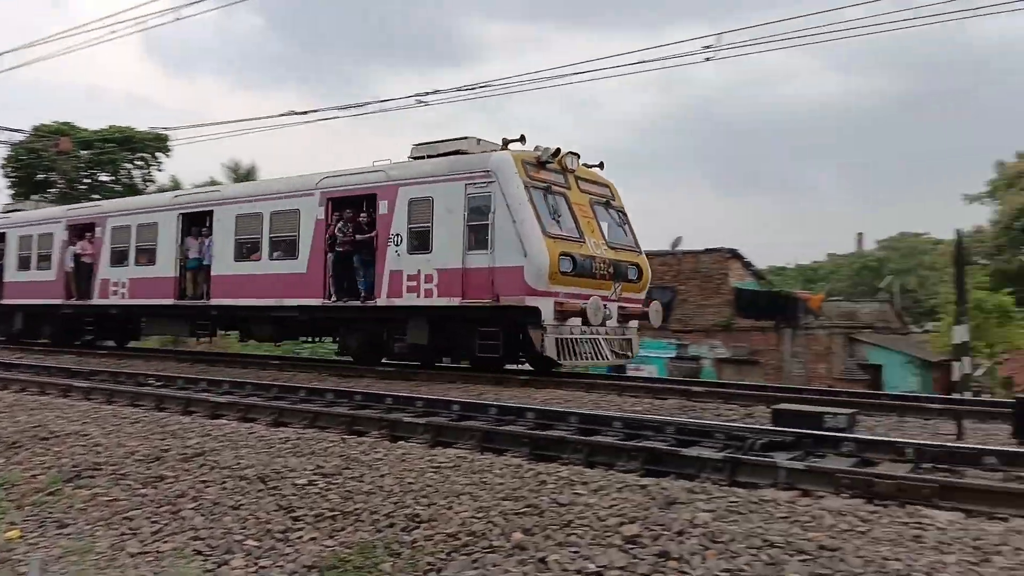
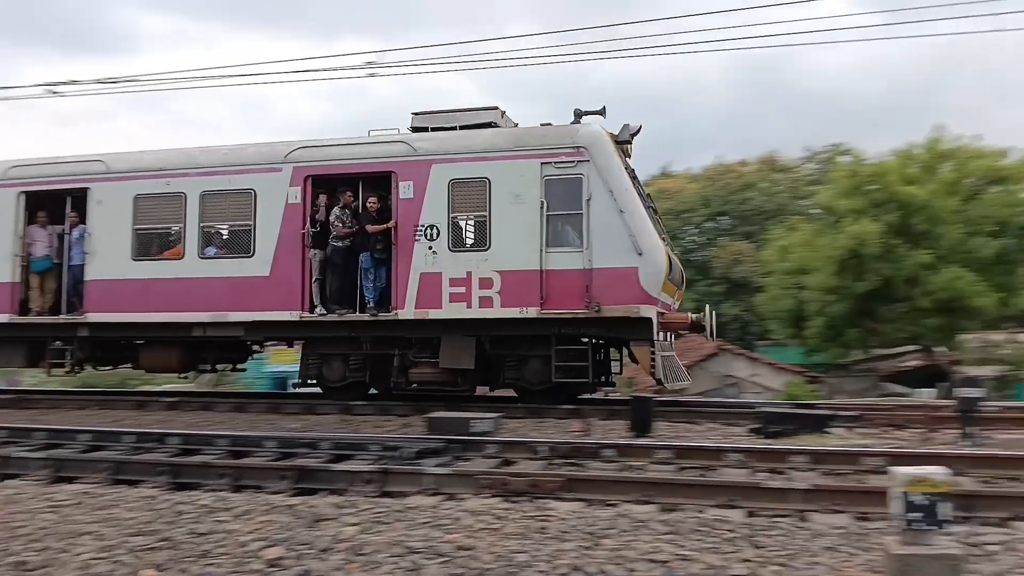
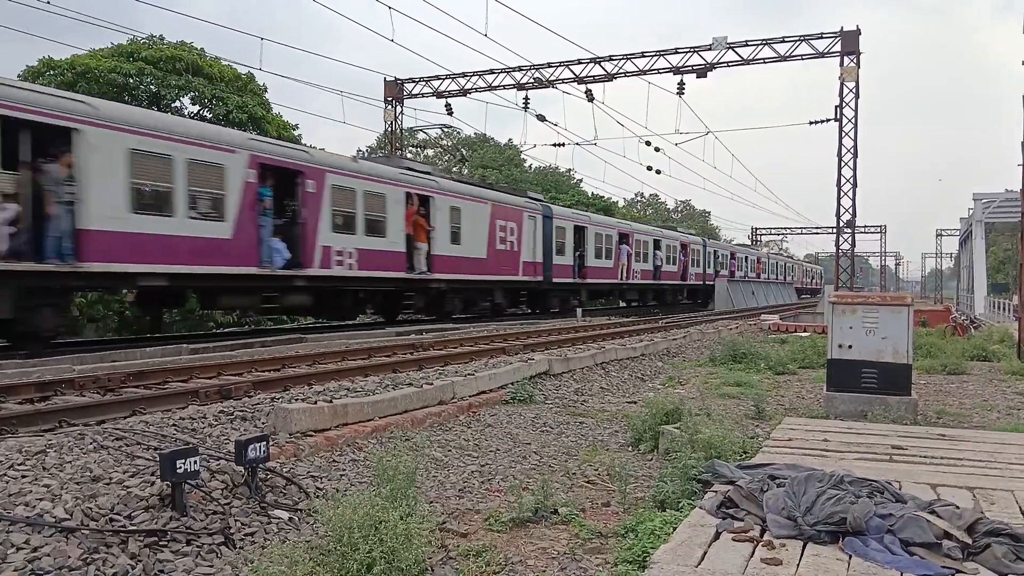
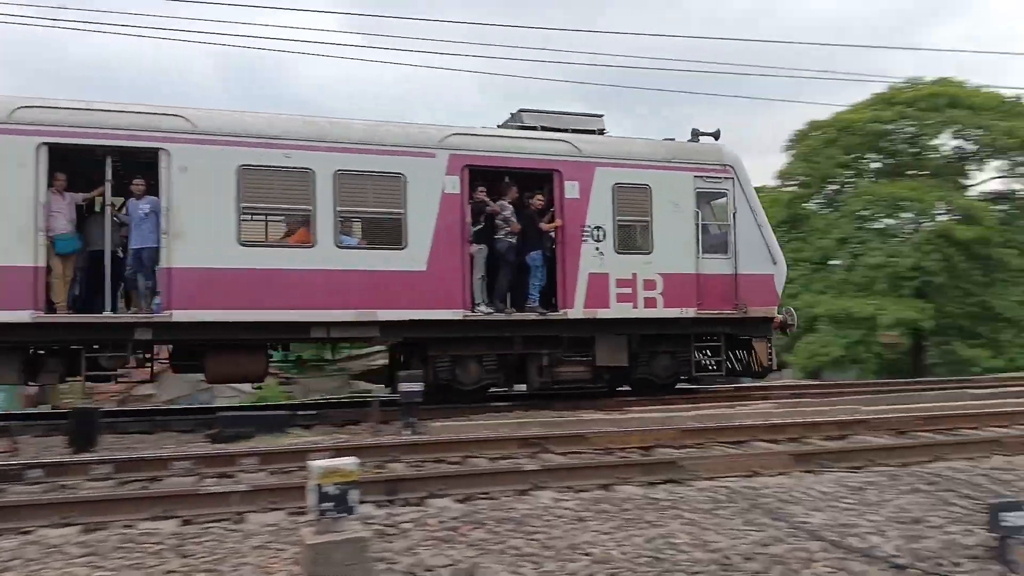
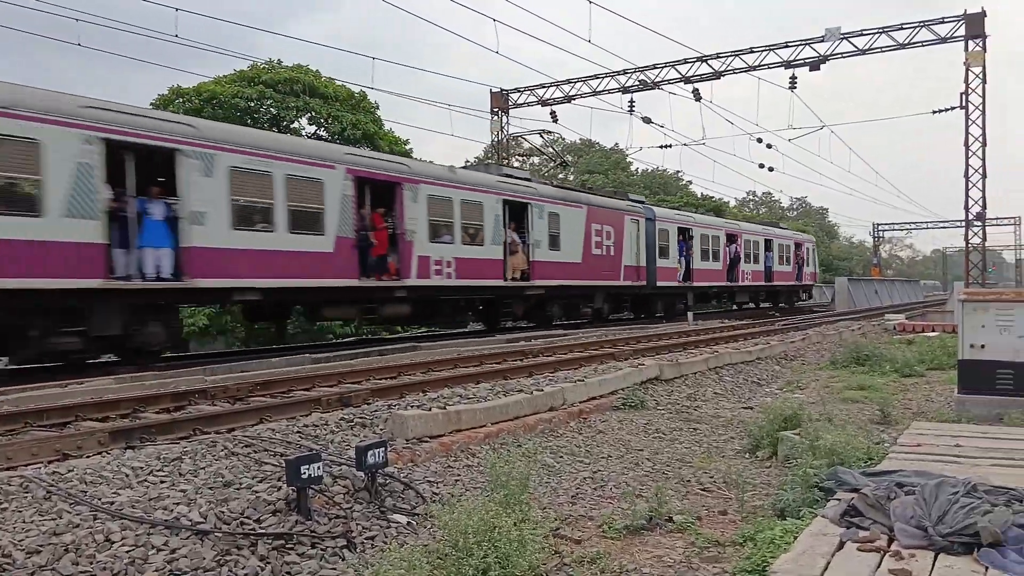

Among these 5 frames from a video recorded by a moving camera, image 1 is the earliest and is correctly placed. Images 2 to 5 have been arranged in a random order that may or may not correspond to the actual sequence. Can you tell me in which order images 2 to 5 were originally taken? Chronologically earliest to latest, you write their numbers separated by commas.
2, 4, 5, 3
